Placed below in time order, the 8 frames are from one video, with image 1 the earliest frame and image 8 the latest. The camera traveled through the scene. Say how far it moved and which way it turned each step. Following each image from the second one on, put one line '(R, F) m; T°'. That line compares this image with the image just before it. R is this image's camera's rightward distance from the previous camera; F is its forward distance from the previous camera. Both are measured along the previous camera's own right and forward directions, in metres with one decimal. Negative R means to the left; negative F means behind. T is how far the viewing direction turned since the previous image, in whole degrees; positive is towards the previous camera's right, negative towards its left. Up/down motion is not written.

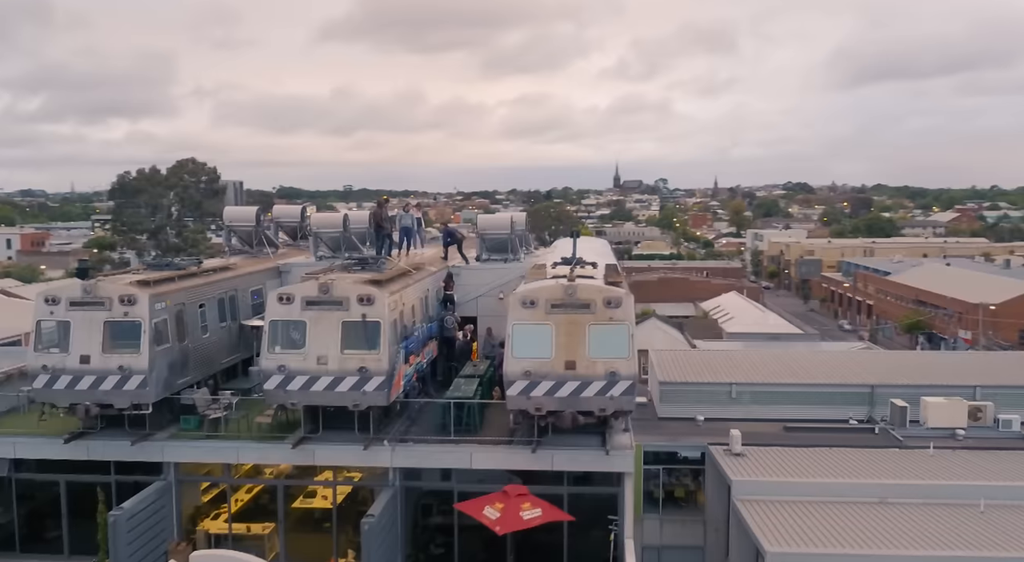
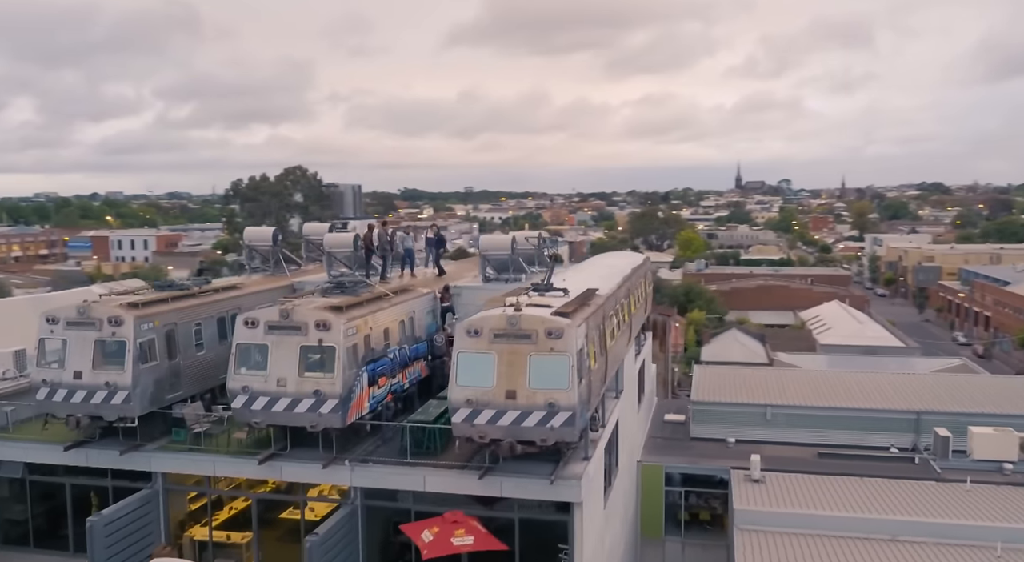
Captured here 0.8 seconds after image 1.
(+2.1, 0.0) m; -8°
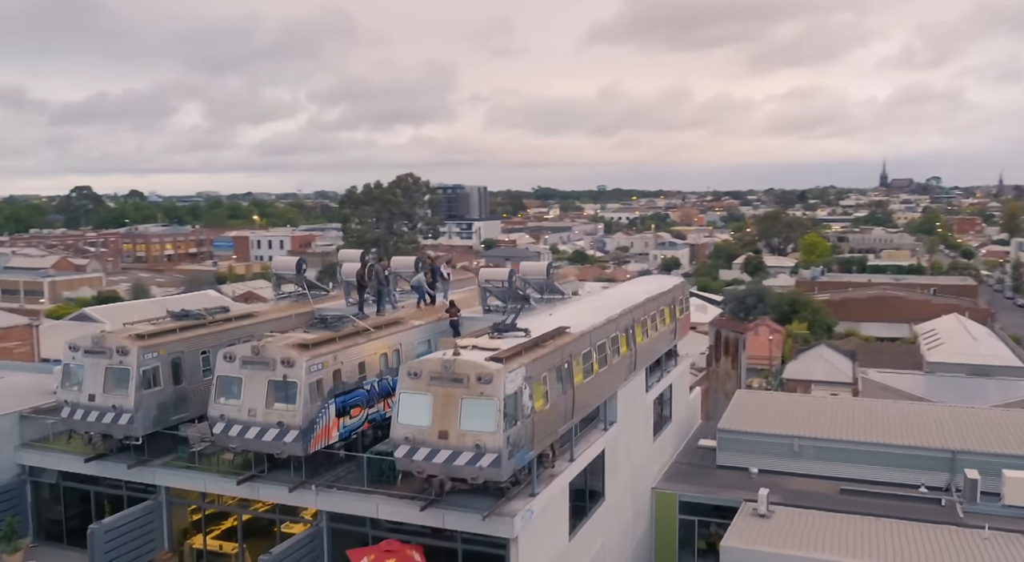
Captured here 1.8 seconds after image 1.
(+2.5, -0.4) m; -9°
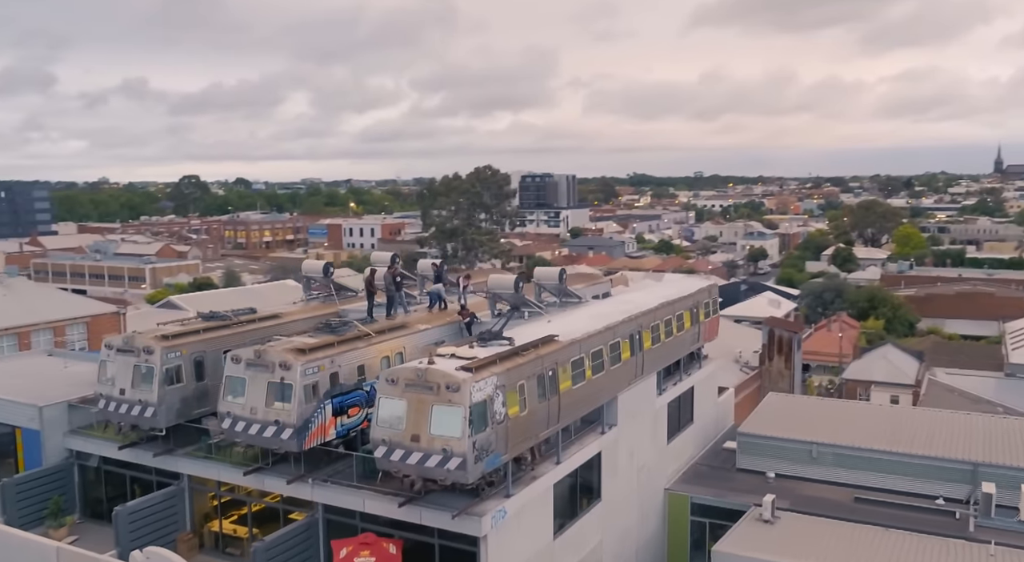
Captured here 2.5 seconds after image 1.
(+1.7, -0.5) m; -6°
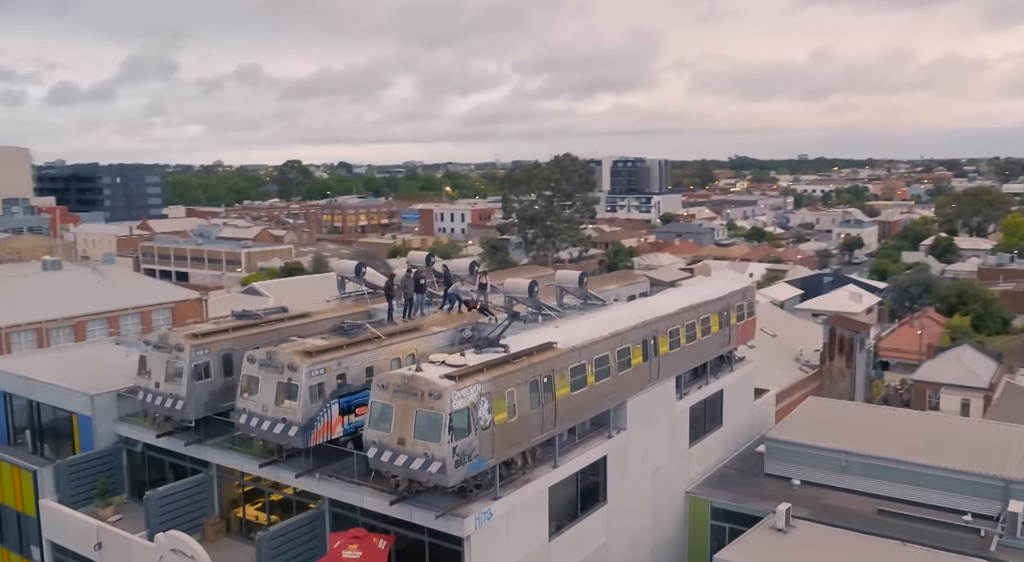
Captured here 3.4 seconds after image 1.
(+1.6, -0.3) m; -6°
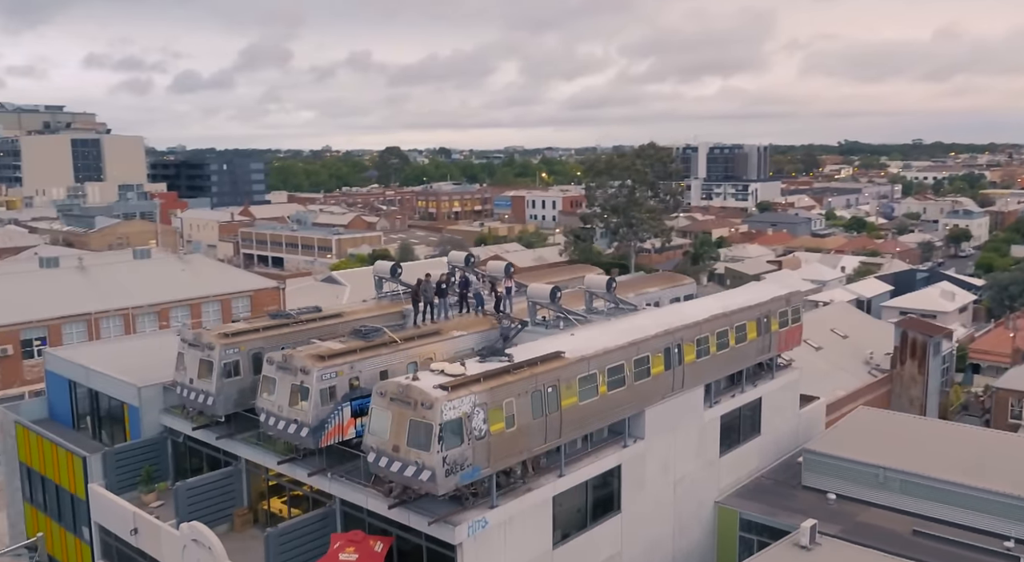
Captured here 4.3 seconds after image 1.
(+1.5, 0.0) m; -6°
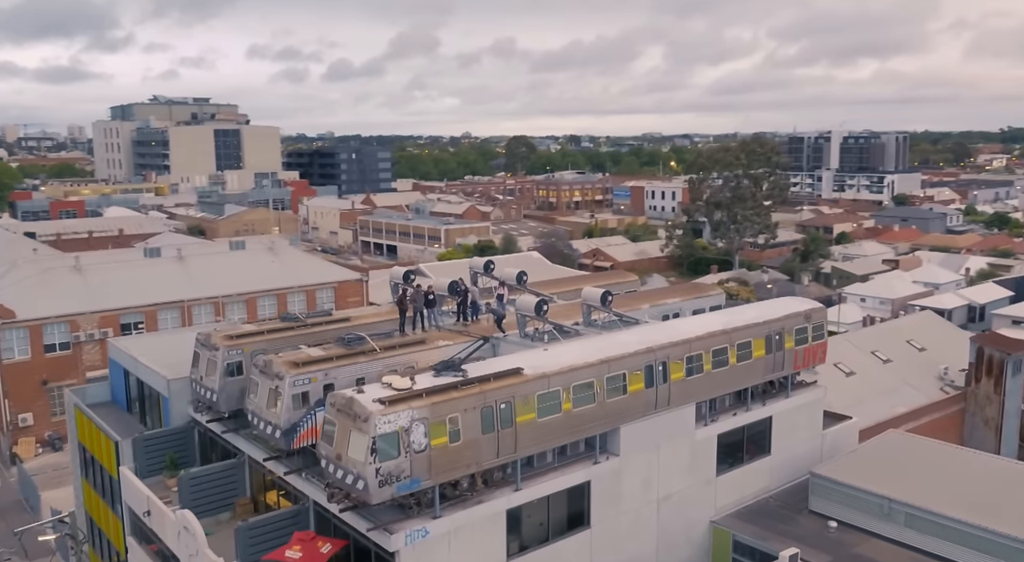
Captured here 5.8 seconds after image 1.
(+2.8, -0.1) m; -9°
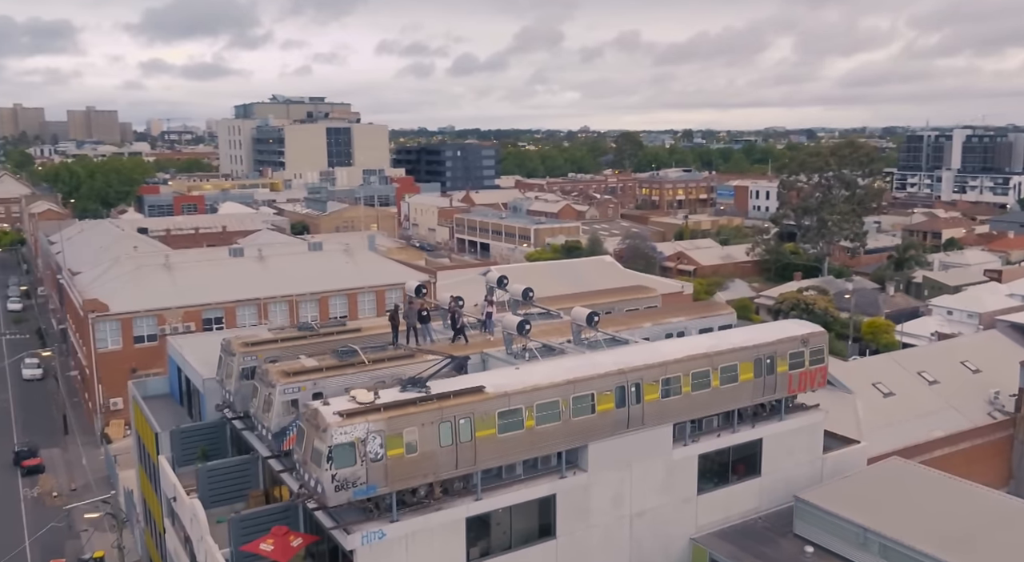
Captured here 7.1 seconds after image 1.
(+2.7, -0.9) m; -7°
